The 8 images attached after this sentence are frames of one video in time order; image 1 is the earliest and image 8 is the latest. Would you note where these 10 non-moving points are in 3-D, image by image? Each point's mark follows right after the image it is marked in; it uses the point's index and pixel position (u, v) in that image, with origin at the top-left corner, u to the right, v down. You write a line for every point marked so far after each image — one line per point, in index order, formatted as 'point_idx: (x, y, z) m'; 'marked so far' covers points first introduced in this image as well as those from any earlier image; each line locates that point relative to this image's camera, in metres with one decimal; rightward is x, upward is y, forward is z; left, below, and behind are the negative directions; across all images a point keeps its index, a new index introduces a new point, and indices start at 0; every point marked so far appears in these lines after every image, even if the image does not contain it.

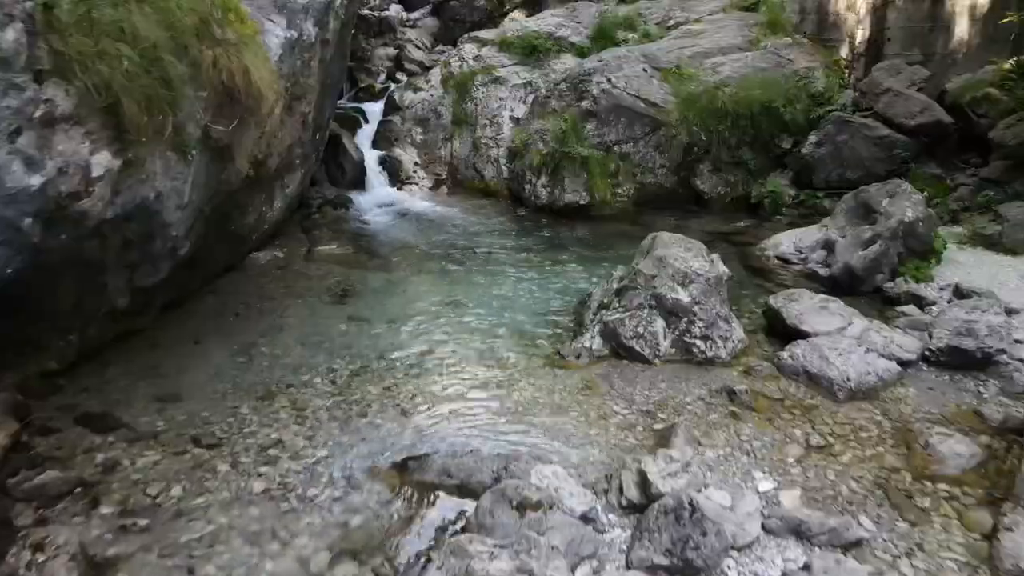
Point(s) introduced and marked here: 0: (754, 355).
0: (+2.0, -0.6, +6.4) m
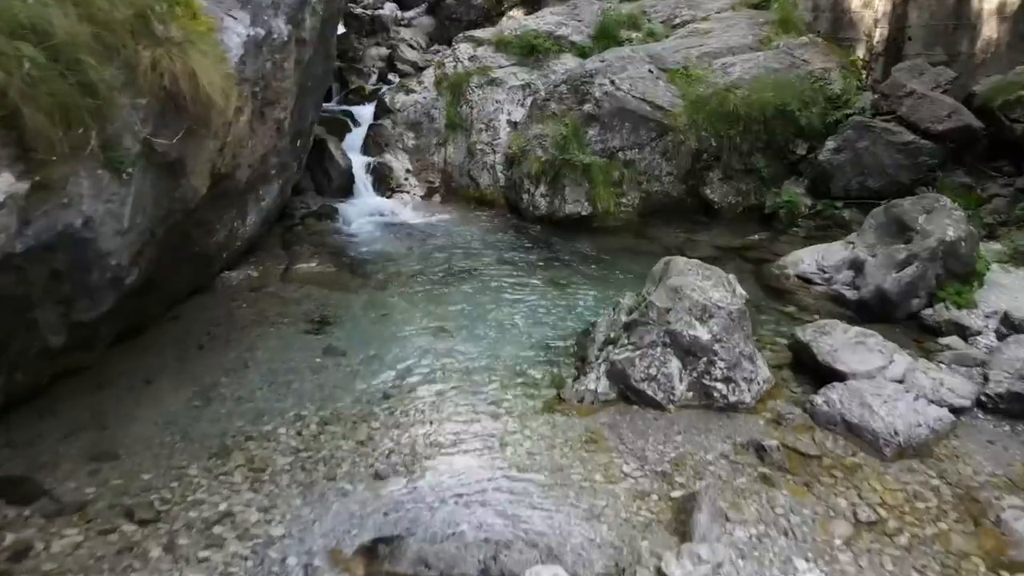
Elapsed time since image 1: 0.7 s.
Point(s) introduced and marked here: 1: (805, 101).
0: (+2.0, -0.8, +5.6) m
1: (+4.6, +2.9, +11.9) m
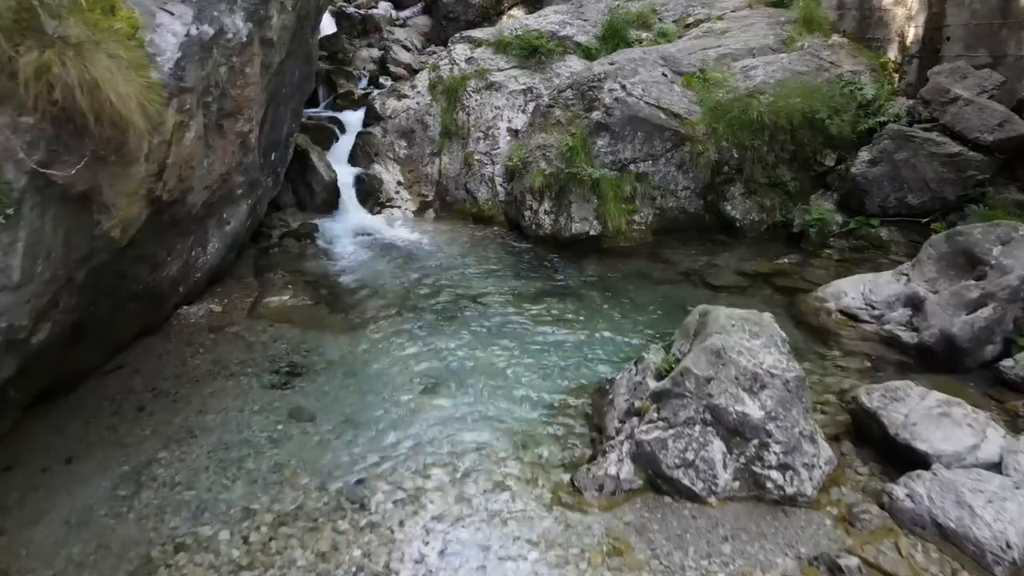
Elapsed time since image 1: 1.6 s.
0: (+2.0, -1.2, +4.5) m
1: (+4.6, +2.6, +10.8) m
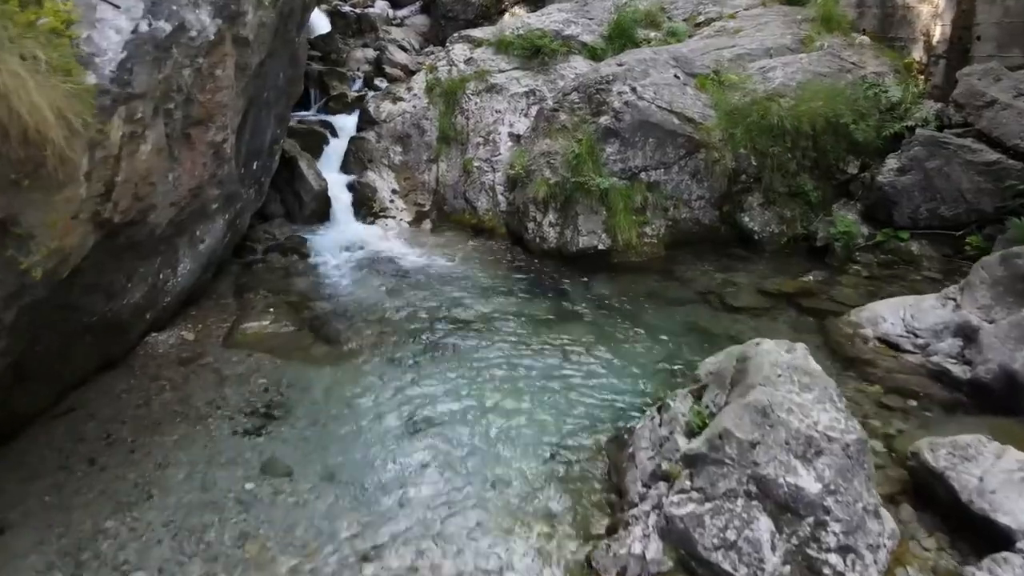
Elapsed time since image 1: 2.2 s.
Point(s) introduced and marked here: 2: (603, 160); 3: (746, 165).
0: (+2.0, -1.4, +3.8) m
1: (+4.6, +2.3, +10.1) m
2: (+1.2, +1.7, +9.7) m
3: (+3.0, +1.6, +9.8) m
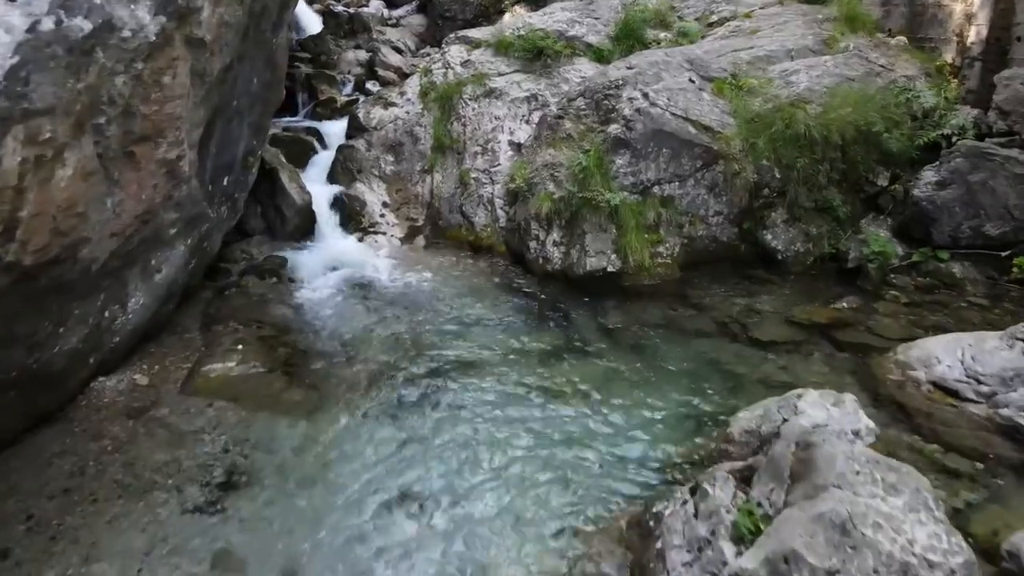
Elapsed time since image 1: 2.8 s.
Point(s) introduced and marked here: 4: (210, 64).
0: (+2.0, -1.7, +2.9) m
1: (+4.6, +2.1, +9.2) m
2: (+1.2, +1.4, +8.9) m
3: (+3.0, +1.3, +9.0) m
4: (-2.2, +1.7, +5.6) m
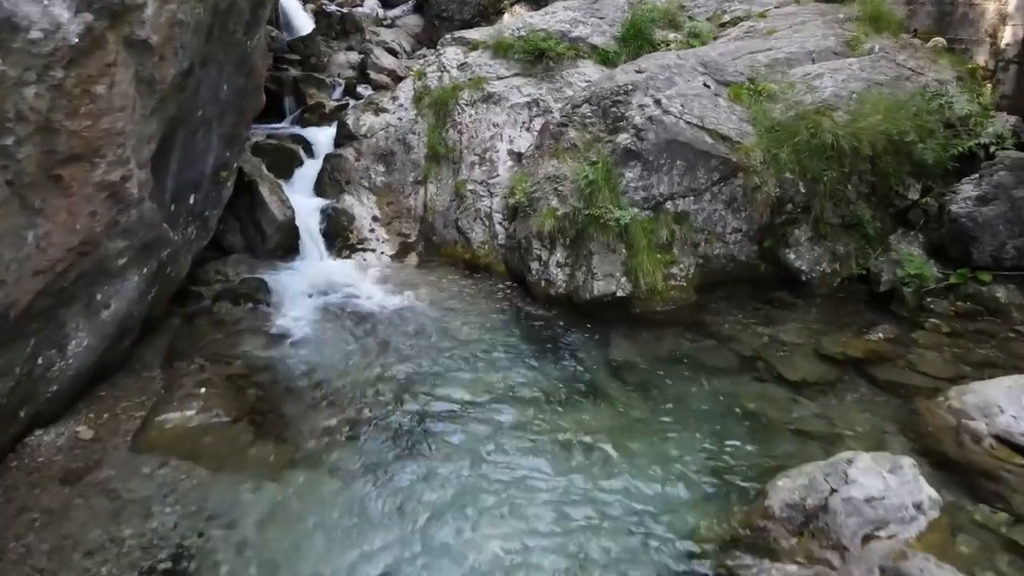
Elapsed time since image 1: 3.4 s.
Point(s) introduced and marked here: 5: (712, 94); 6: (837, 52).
0: (+2.0, -1.9, +2.1) m
1: (+4.6, +1.8, +8.4) m
2: (+1.2, +1.1, +8.1) m
3: (+3.0, +1.0, +8.2) m
4: (-2.2, +1.4, +4.8) m
5: (+2.3, +2.2, +8.8) m
6: (+4.2, +3.1, +9.9) m
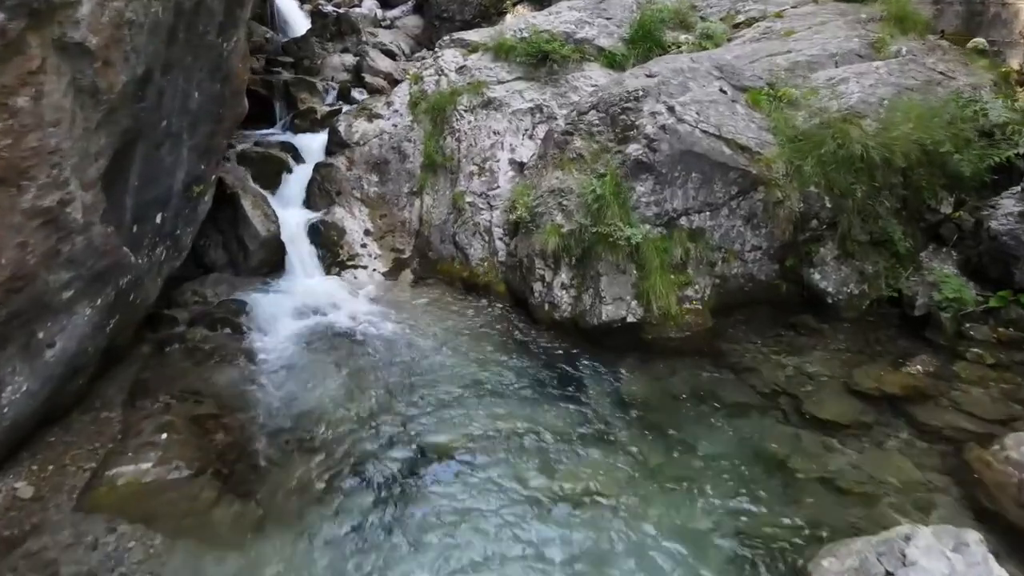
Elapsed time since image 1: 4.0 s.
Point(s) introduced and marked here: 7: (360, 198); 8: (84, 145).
0: (+2.0, -2.2, +1.5) m
1: (+4.6, +1.6, +7.8) m
2: (+1.2, +0.9, +7.5) m
3: (+3.0, +0.8, +7.5) m
4: (-2.2, +1.2, +4.2) m
5: (+2.3, +2.0, +8.1) m
6: (+4.3, +2.8, +9.2) m
7: (-1.9, +1.1, +9.5) m
8: (-2.3, +0.8, +4.1) m
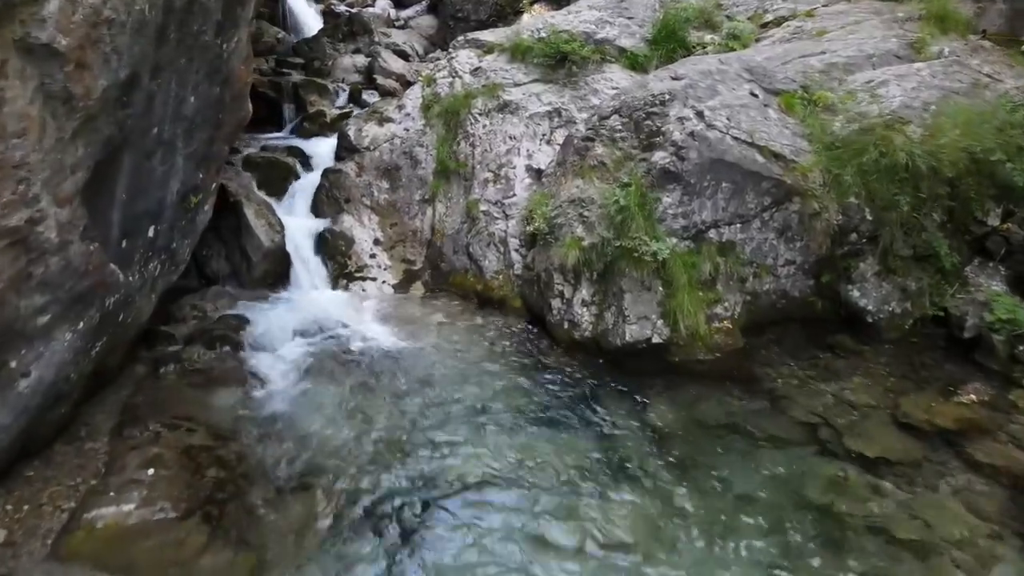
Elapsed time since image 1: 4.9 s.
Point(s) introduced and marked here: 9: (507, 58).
0: (+2.0, -2.3, +1.0) m
1: (+4.8, +1.4, +7.2) m
2: (+1.3, +0.7, +7.0) m
3: (+3.2, +0.6, +7.0) m
4: (-2.1, +1.0, +3.8) m
5: (+2.5, +1.8, +7.6) m
6: (+4.5, +2.7, +8.7) m
7: (-1.7, +1.0, +9.1) m
8: (-2.2, +0.6, +3.7) m
9: (-0.1, +3.0, +9.9) m
